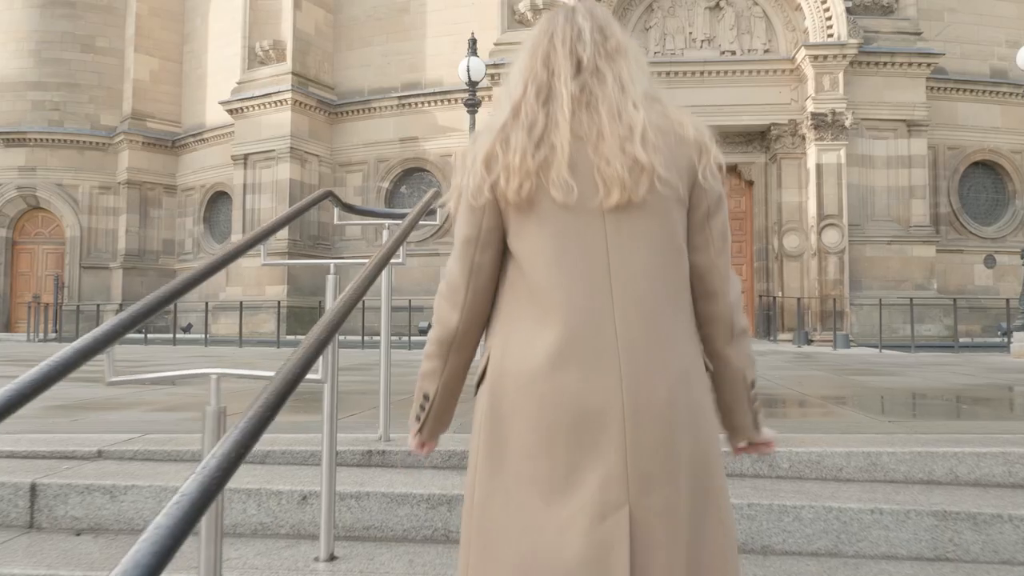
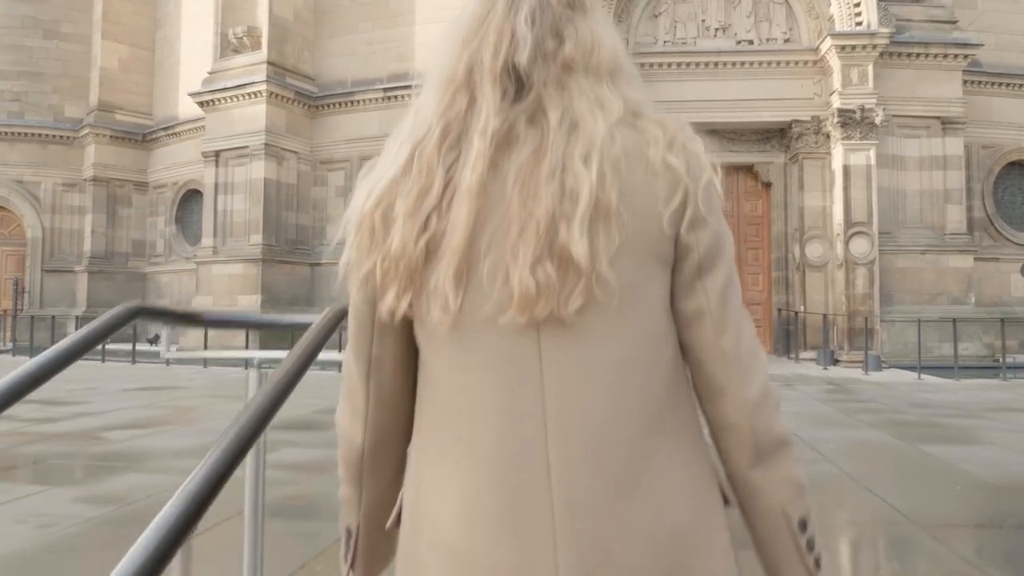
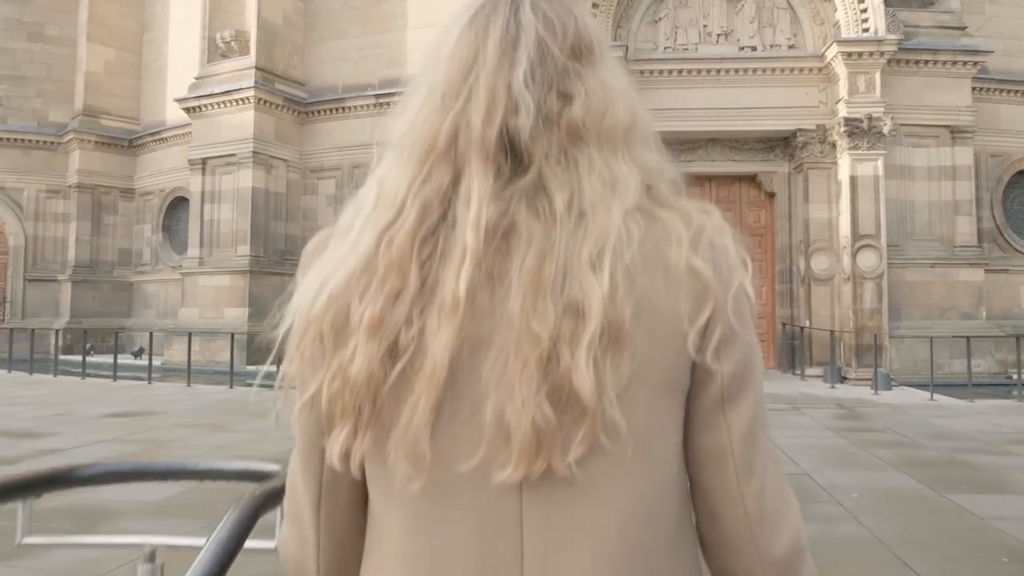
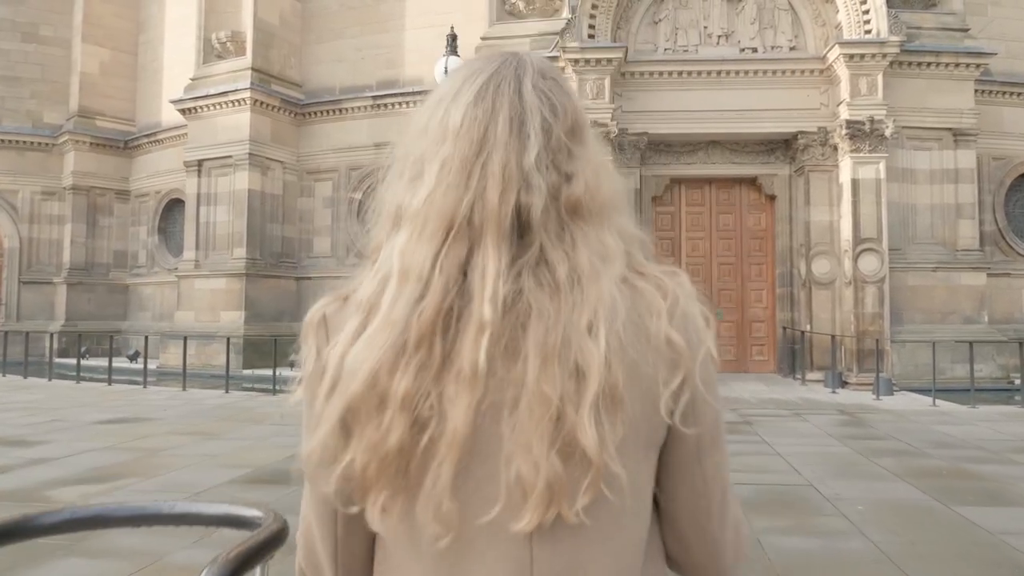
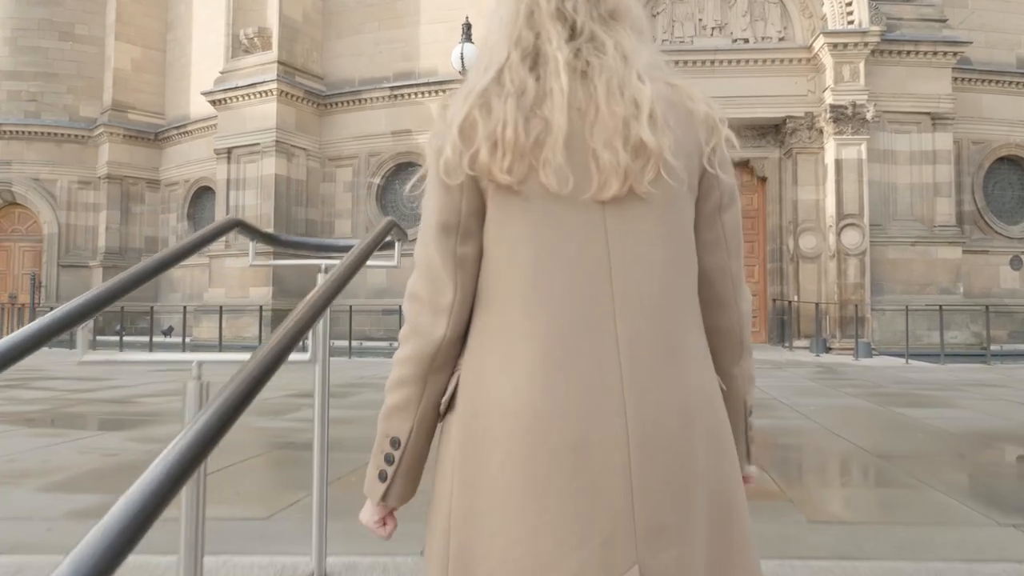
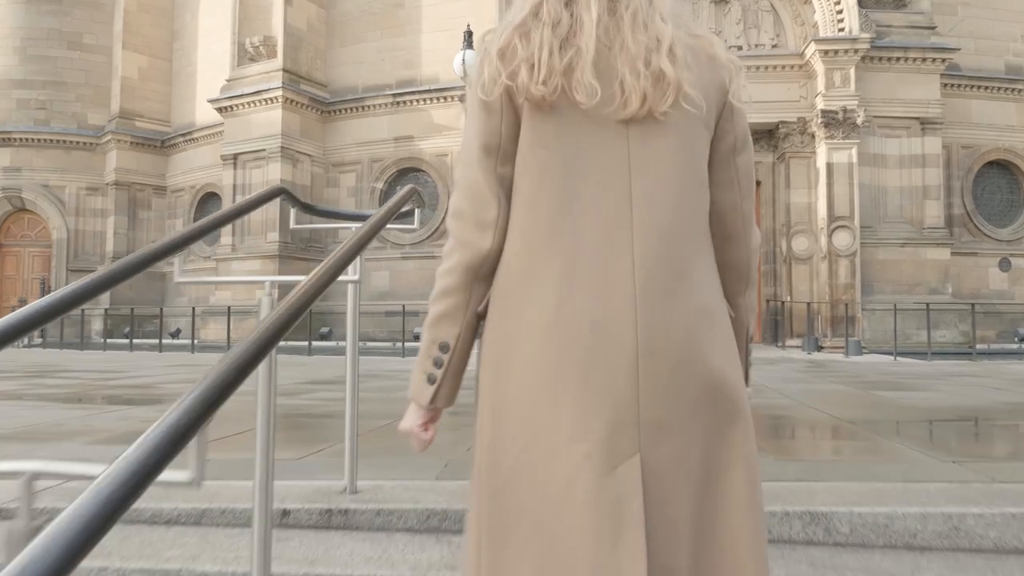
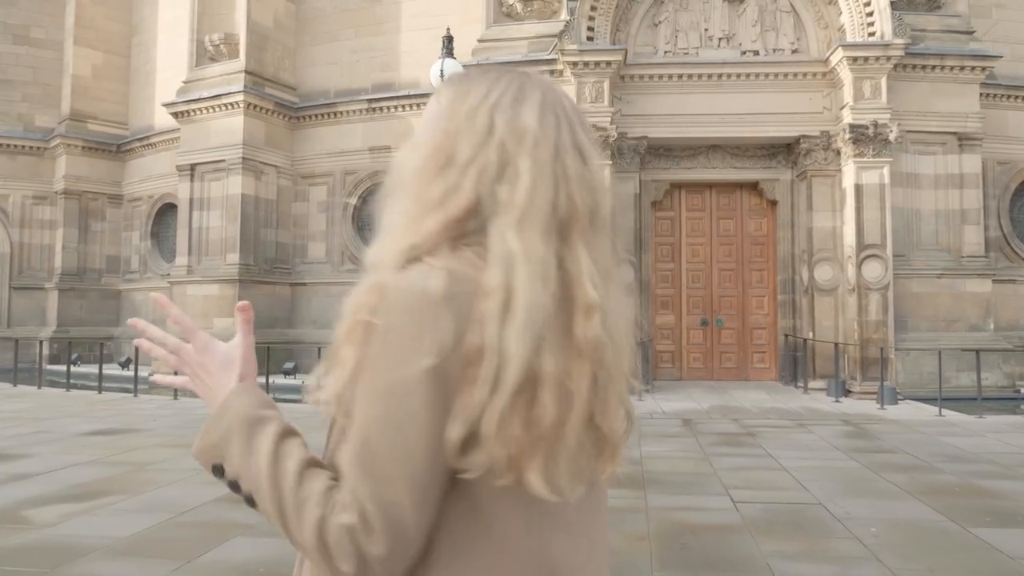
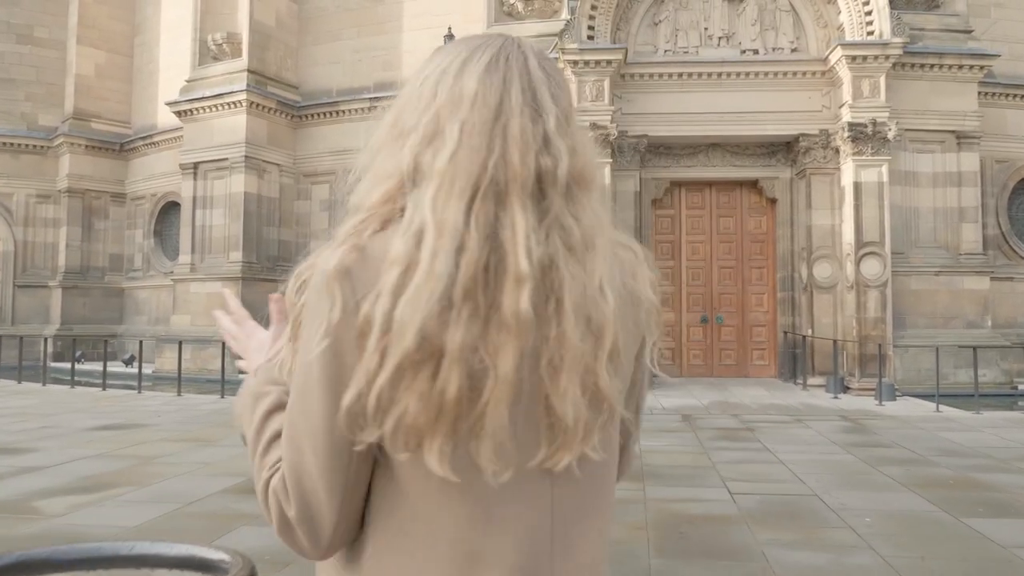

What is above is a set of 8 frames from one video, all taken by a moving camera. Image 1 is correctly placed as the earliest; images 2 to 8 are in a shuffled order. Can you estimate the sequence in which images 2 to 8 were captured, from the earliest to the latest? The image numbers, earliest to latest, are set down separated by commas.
6, 5, 2, 3, 4, 8, 7
